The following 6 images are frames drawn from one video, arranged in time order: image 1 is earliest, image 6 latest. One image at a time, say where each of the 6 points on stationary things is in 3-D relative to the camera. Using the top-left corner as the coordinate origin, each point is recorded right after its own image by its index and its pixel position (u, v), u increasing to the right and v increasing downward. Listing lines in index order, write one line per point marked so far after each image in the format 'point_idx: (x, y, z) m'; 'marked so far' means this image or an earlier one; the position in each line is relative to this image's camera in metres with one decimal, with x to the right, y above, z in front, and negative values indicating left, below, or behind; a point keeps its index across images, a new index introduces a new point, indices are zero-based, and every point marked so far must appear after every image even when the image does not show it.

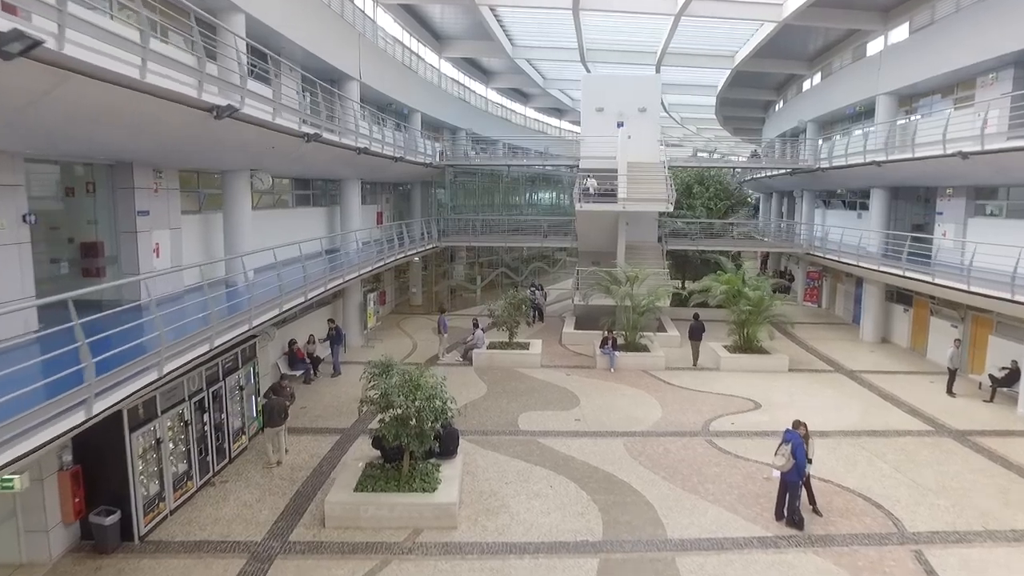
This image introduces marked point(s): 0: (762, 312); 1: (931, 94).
0: (+4.6, -0.4, +16.1) m
1: (+8.8, +4.1, +18.3) m
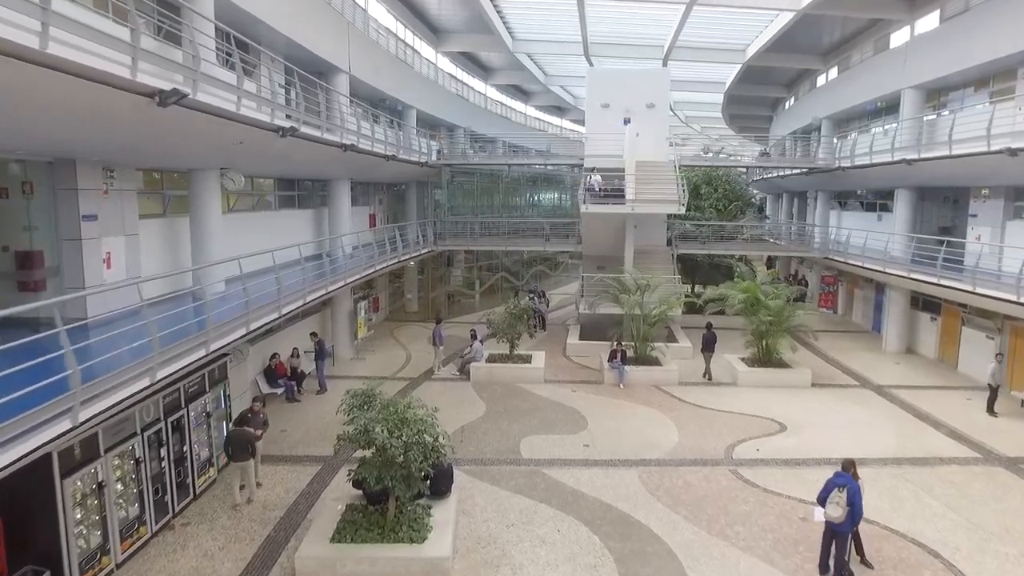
0: (+4.6, -0.6, +14.9) m
1: (+8.8, +3.9, +17.1) m
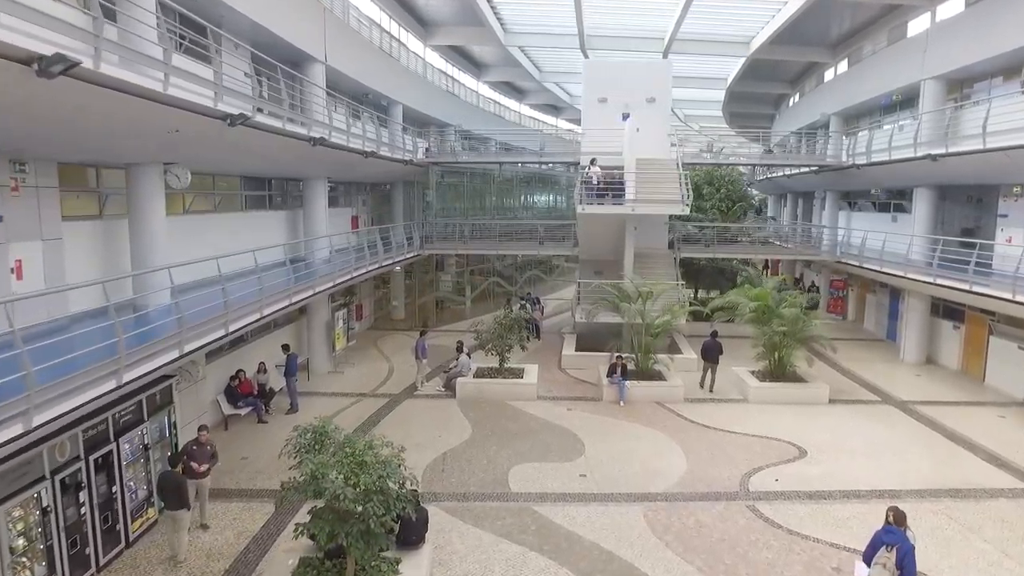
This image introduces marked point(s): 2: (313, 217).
0: (+4.4, -0.7, +13.7) m
1: (+8.6, +3.8, +15.9) m
2: (-3.5, +1.2, +15.3) m
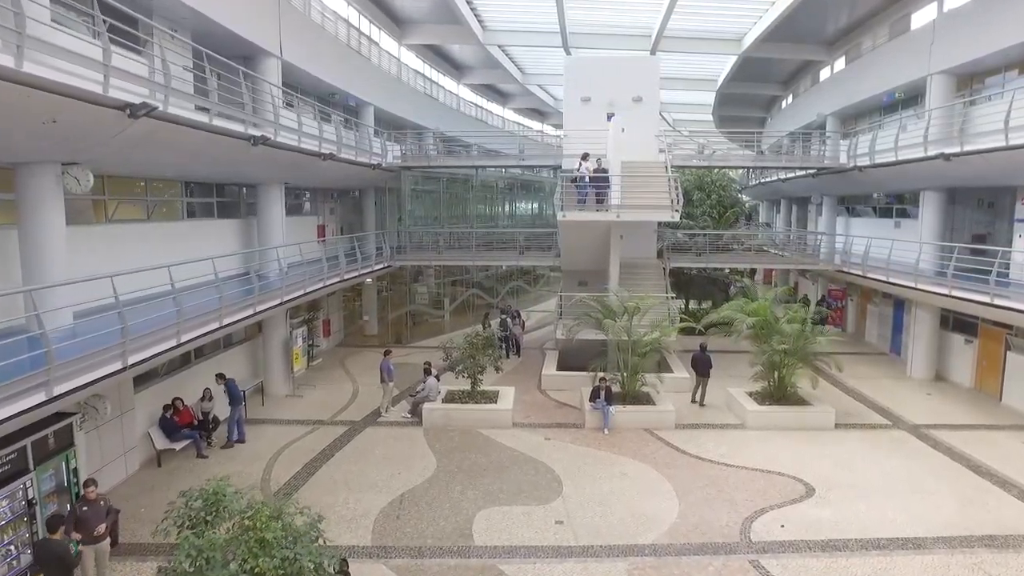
0: (+4.0, -0.9, +12.4) m
1: (+8.2, +3.6, +14.7) m
2: (-3.9, +1.0, +13.9) m
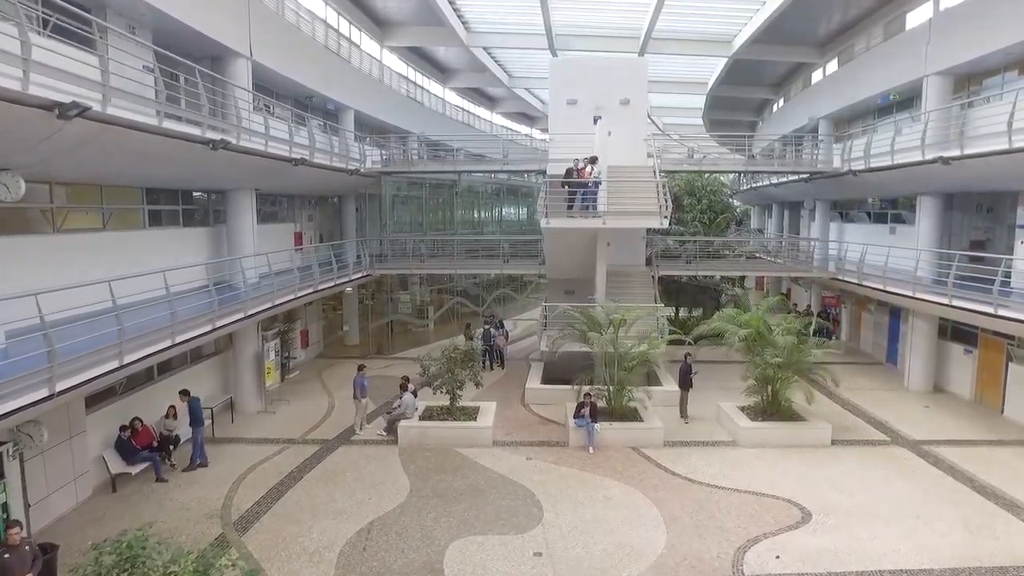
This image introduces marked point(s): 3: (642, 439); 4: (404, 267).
0: (+3.8, -1.0, +11.9) m
1: (+7.9, +3.5, +14.2) m
2: (-4.2, +0.8, +13.3) m
3: (+1.7, -2.0, +11.4) m
4: (-2.3, +0.5, +18.5) m
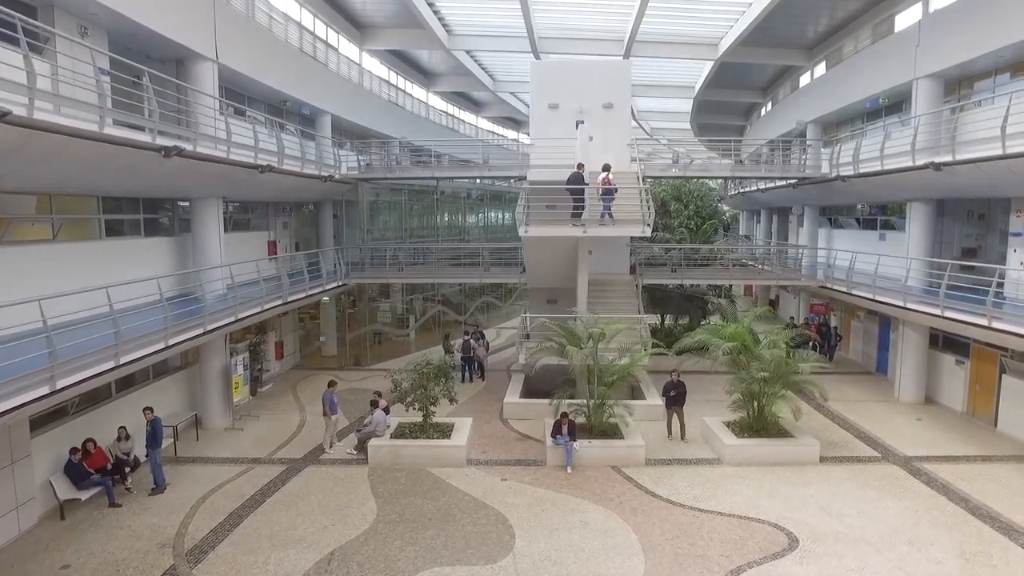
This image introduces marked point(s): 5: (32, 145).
0: (+3.5, -1.2, +11.4) m
1: (+7.5, +3.4, +13.8) m
2: (-4.5, +0.6, +12.8) m
3: (+1.4, -2.1, +11.0) m
4: (-2.7, +0.3, +18.0) m
5: (-3.9, +1.2, +7.2) m
